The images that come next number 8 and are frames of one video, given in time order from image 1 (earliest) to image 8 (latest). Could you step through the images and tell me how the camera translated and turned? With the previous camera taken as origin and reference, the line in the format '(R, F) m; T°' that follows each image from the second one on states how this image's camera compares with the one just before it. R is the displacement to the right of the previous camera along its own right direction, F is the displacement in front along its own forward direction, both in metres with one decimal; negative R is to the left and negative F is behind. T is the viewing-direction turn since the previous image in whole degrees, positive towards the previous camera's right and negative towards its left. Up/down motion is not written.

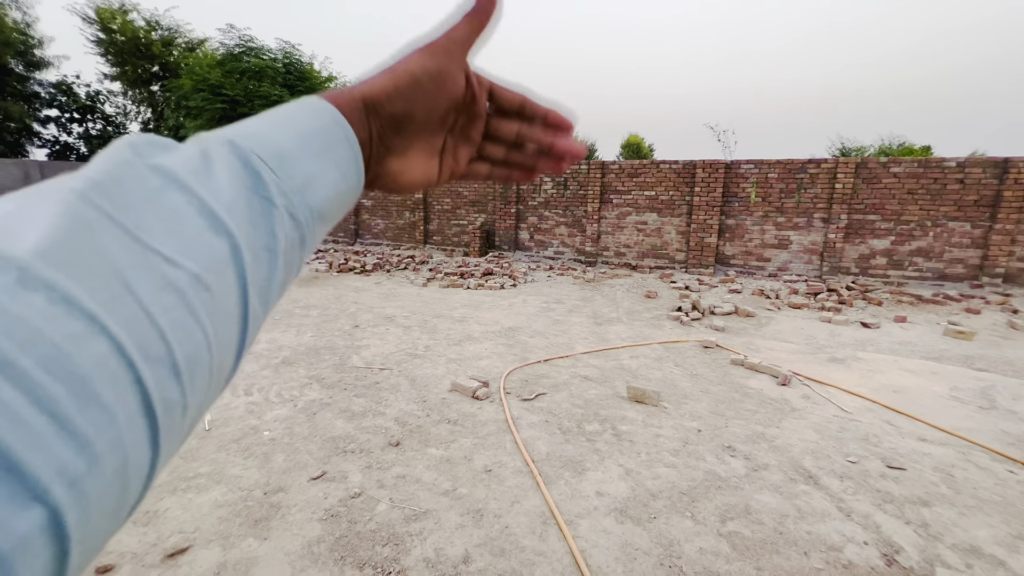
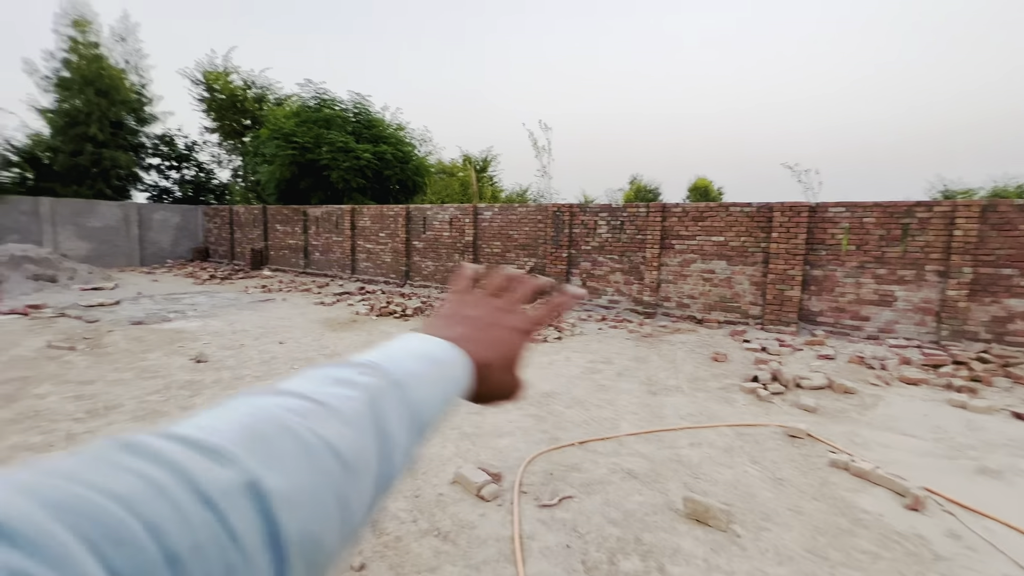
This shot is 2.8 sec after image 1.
(+0.2, +0.6) m; -8°
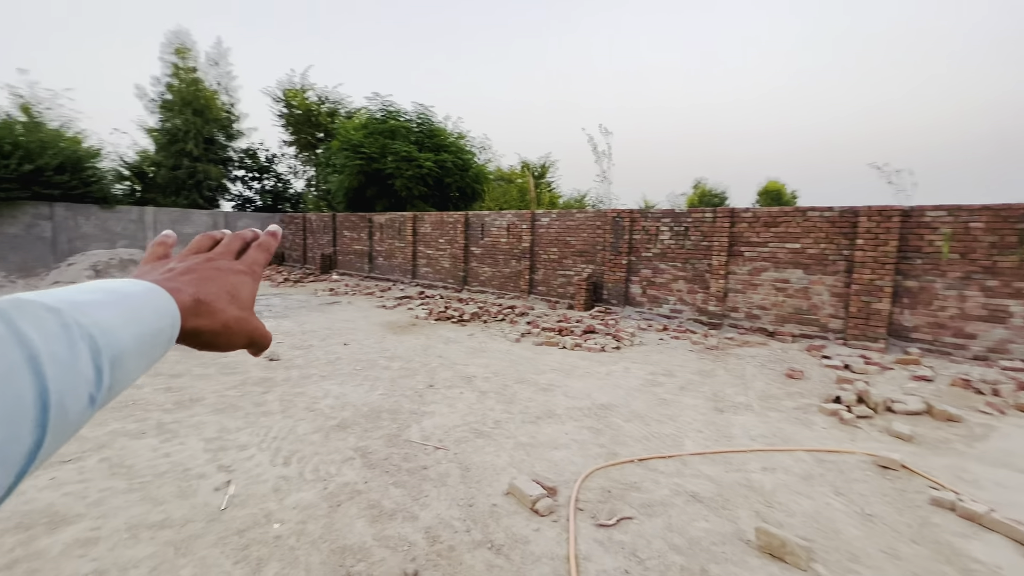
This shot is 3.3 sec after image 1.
(0.0, +0.1) m; -7°
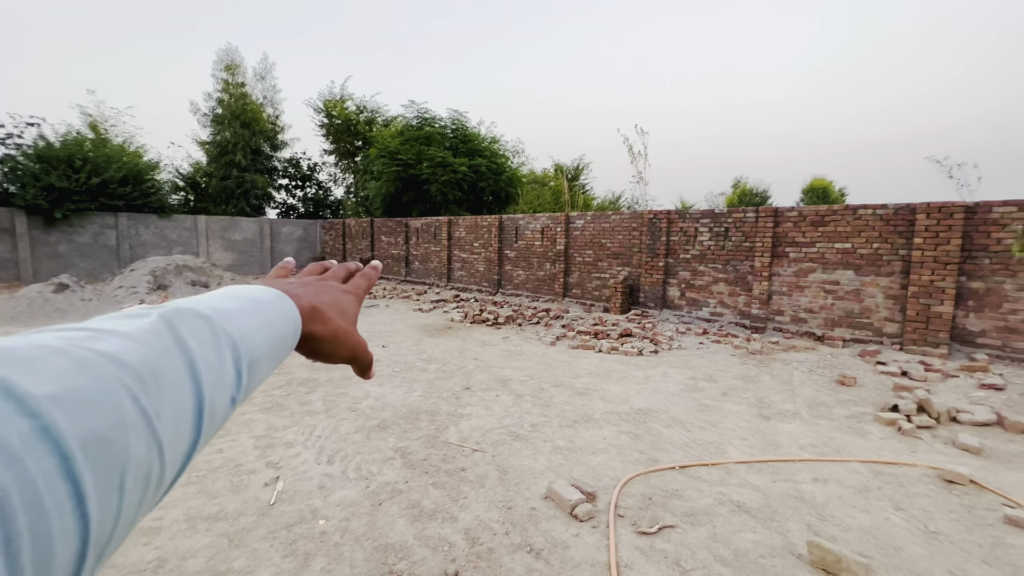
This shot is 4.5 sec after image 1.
(0.0, 0.0) m; -4°
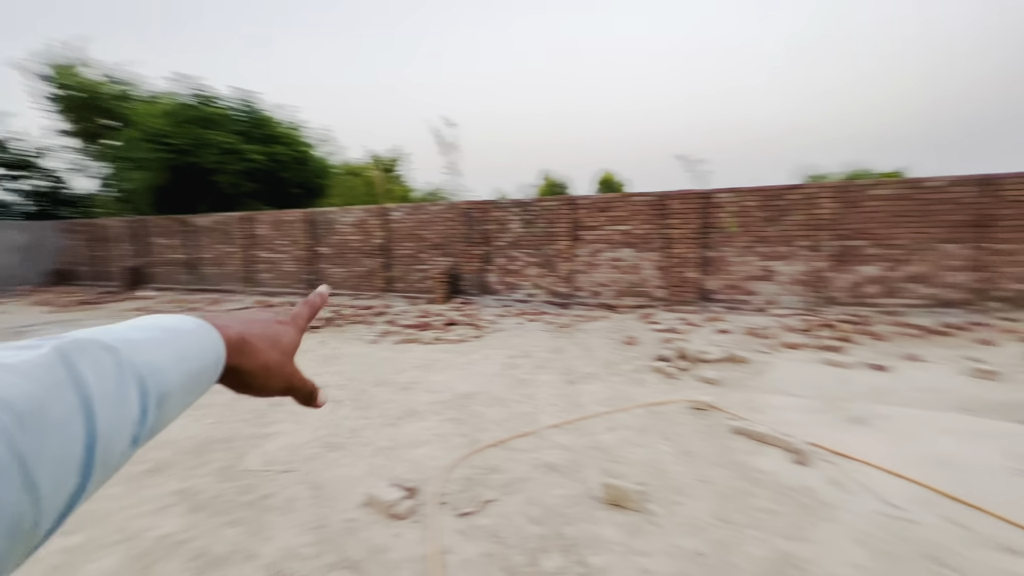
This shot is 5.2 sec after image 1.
(+0.1, 0.0) m; +21°
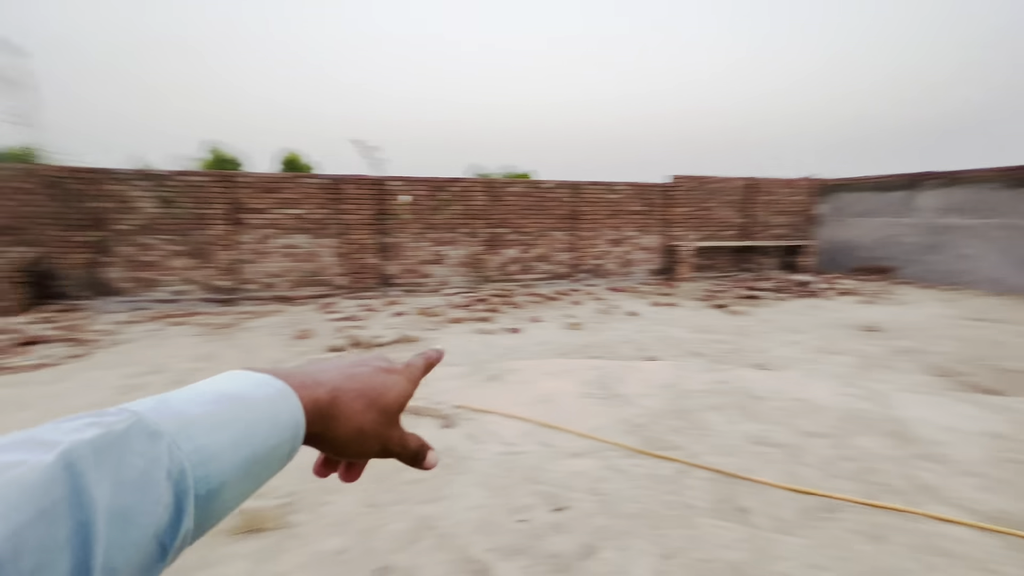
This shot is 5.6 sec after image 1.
(+0.4, 0.0) m; +37°
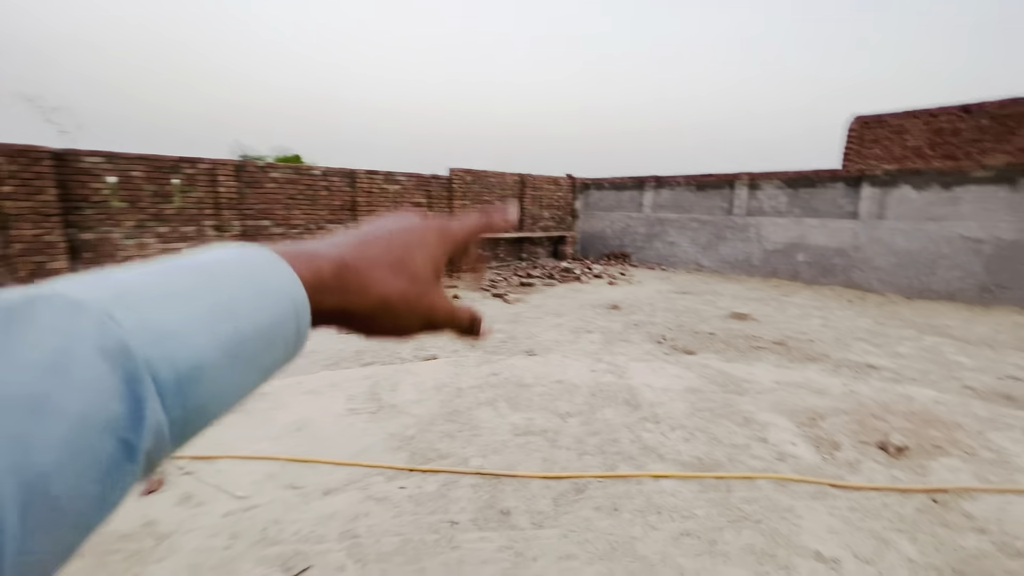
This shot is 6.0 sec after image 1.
(+0.3, +0.2) m; +25°
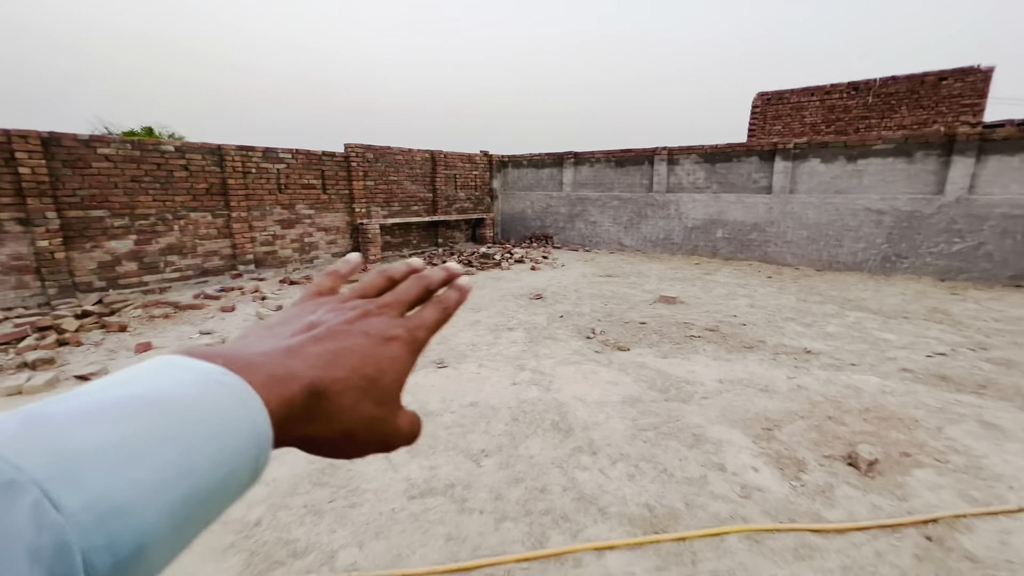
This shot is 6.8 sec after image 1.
(+0.2, +0.8) m; +9°
